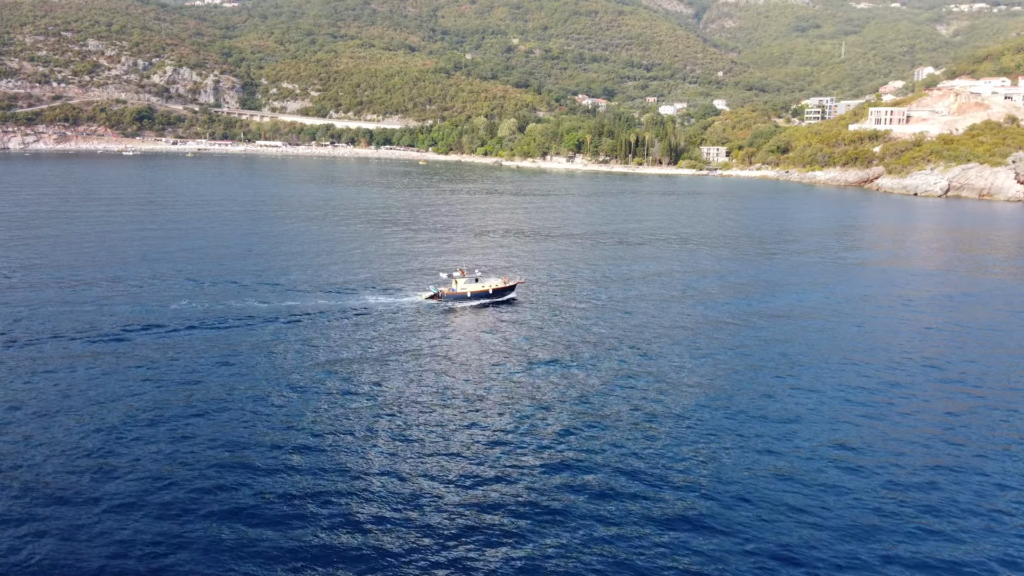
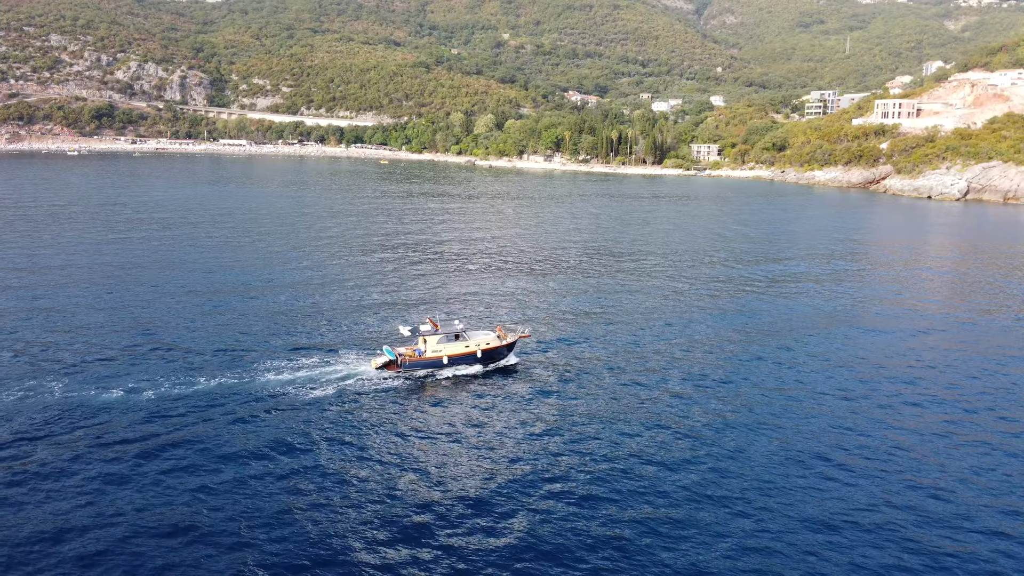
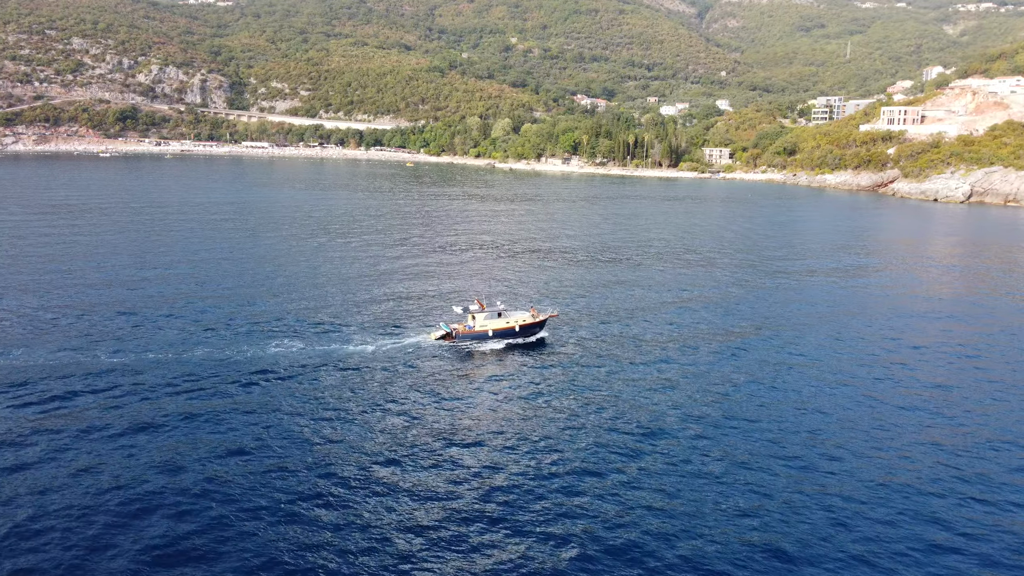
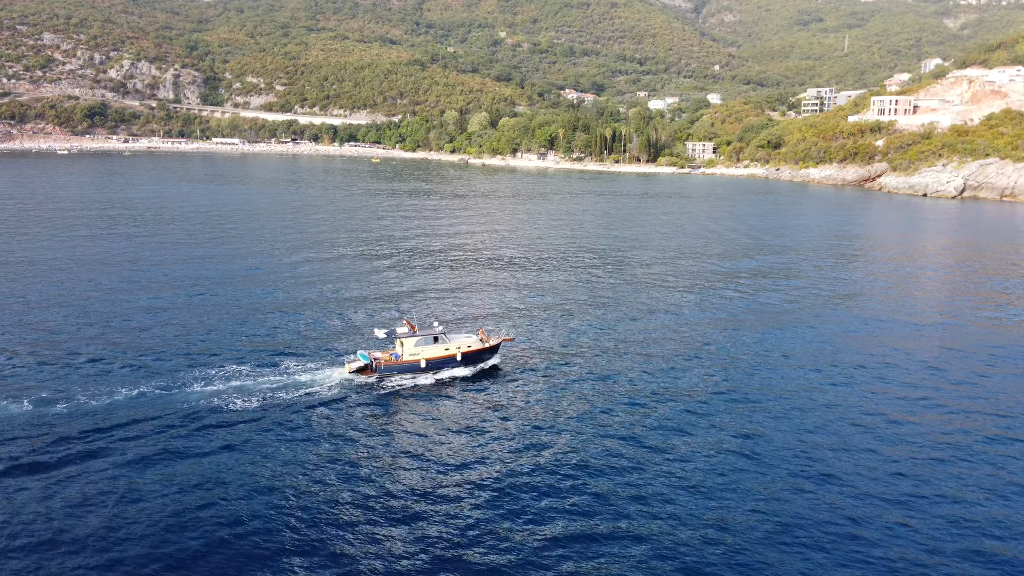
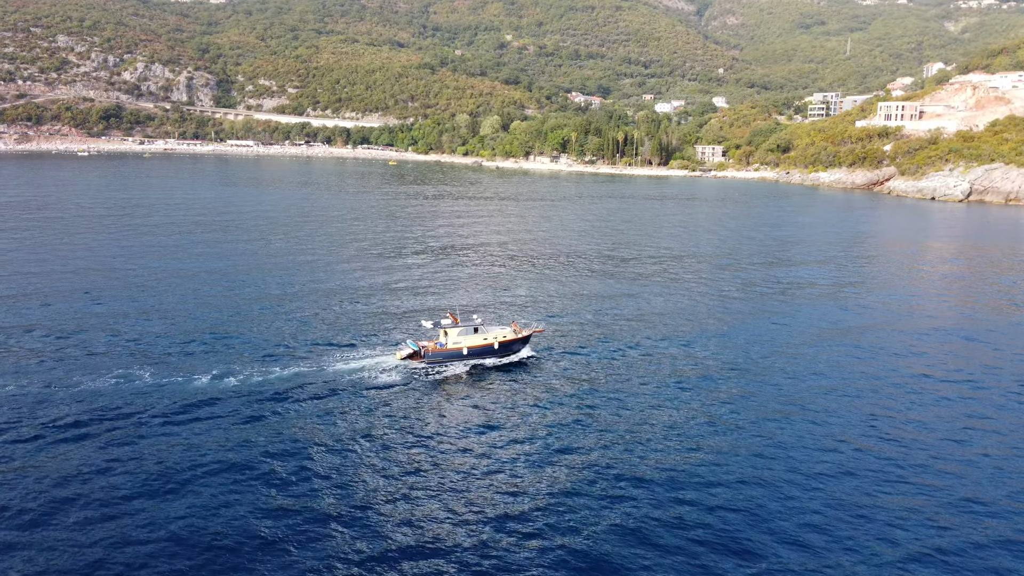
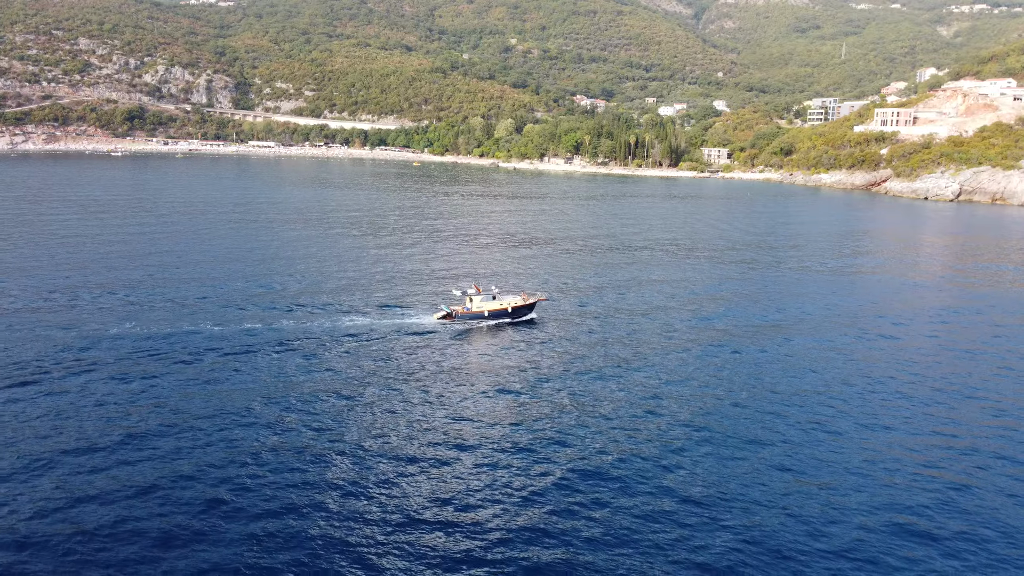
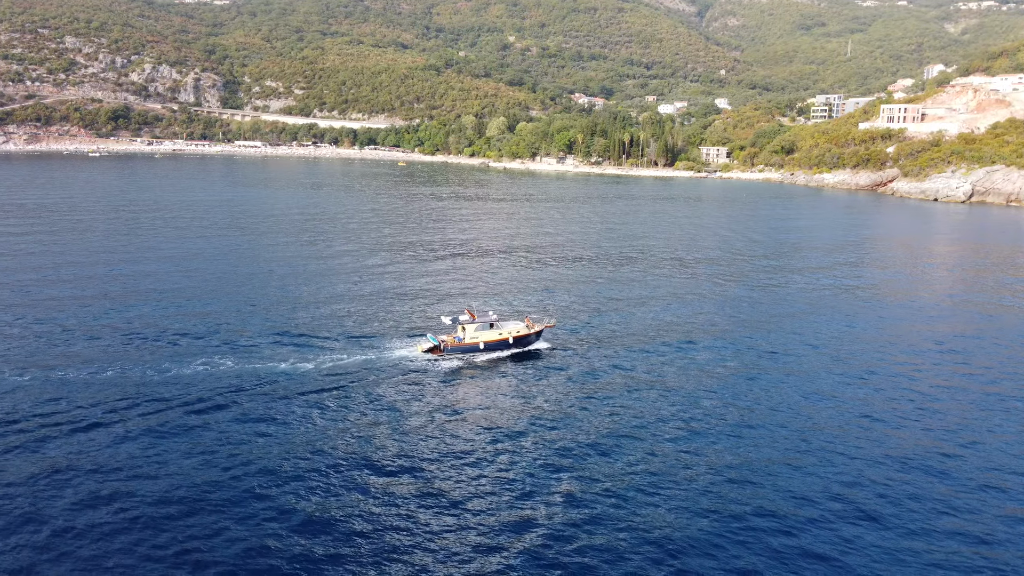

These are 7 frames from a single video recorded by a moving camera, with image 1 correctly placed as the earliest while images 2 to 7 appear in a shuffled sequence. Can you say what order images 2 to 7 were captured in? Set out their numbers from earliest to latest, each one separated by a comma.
6, 3, 7, 5, 2, 4
